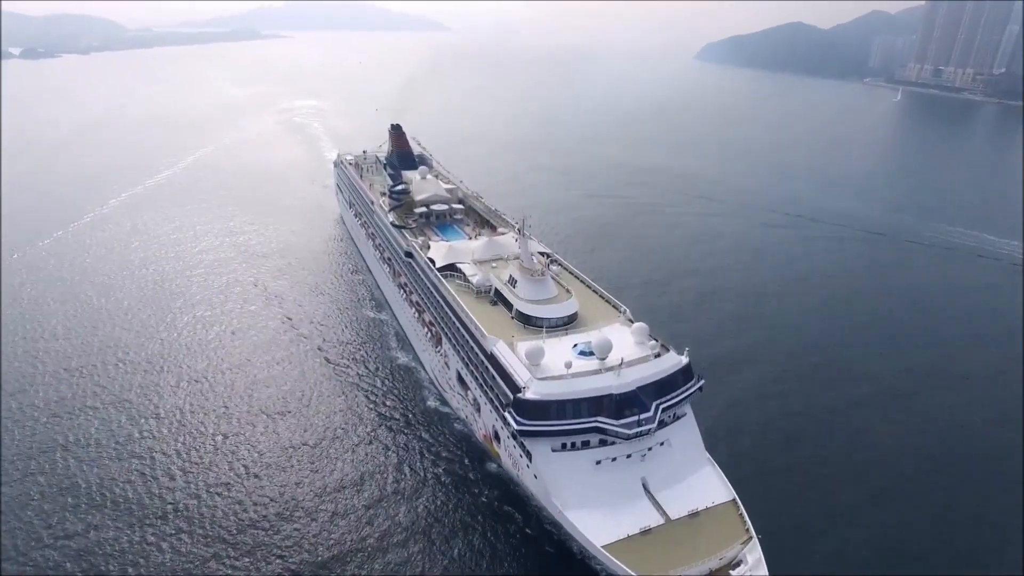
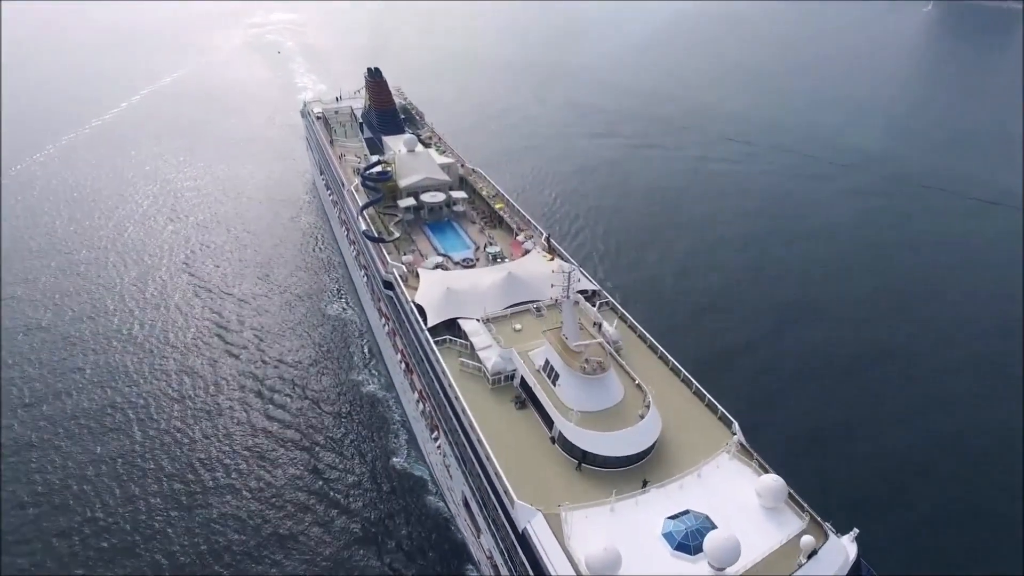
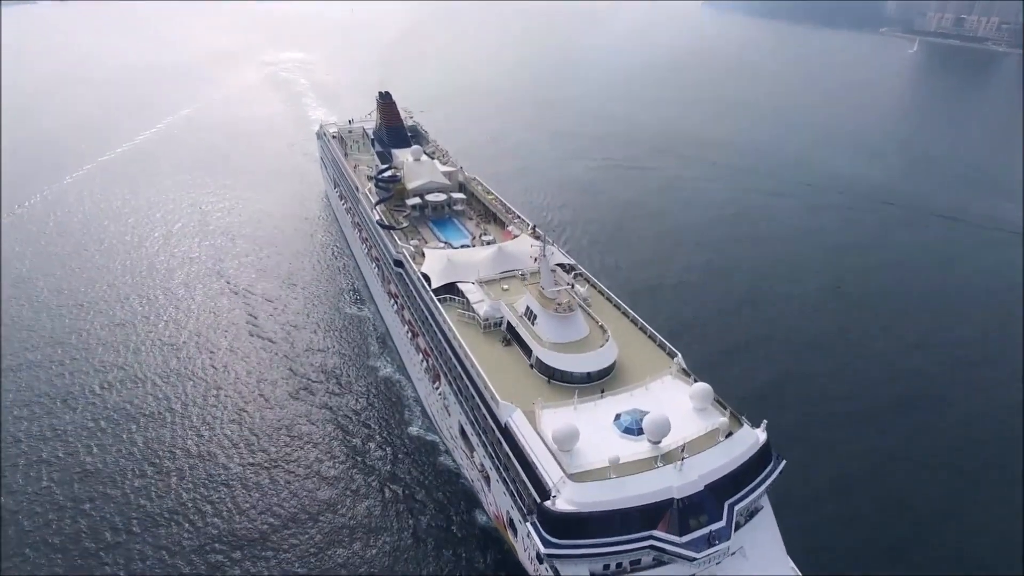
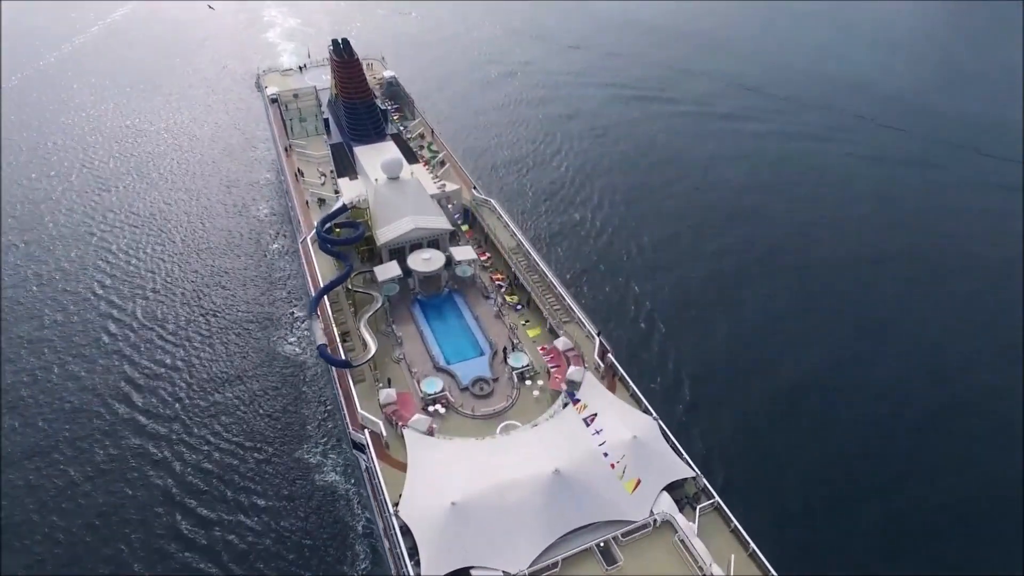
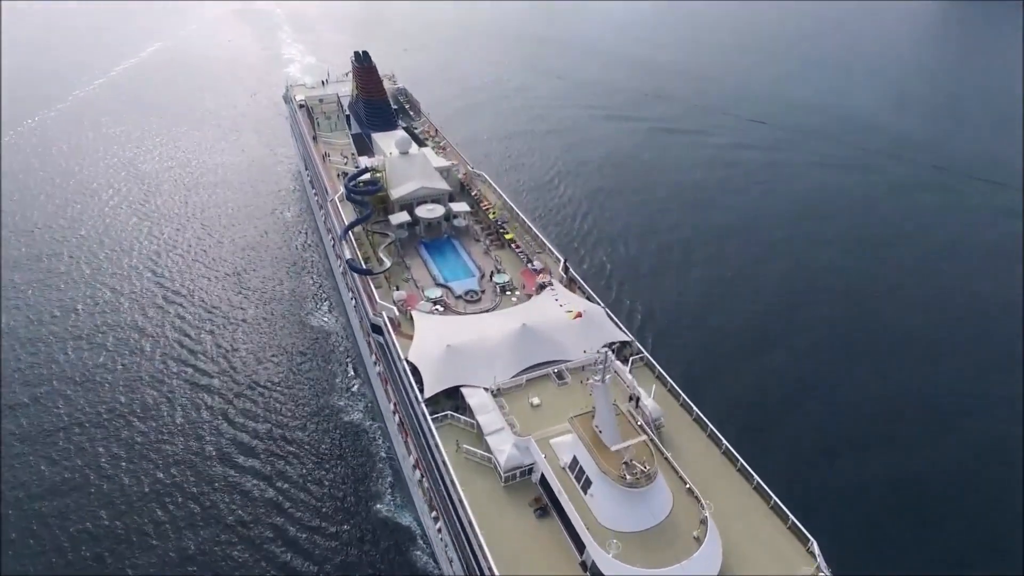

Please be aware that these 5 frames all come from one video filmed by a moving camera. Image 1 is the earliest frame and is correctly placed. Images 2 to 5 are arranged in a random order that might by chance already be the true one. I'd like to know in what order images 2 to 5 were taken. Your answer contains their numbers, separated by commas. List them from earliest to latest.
3, 2, 5, 4
